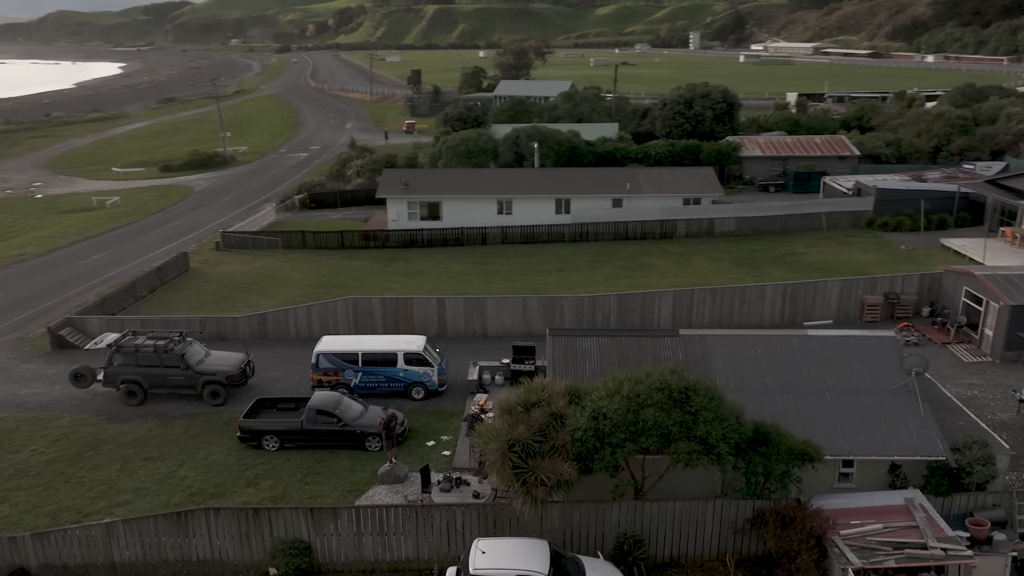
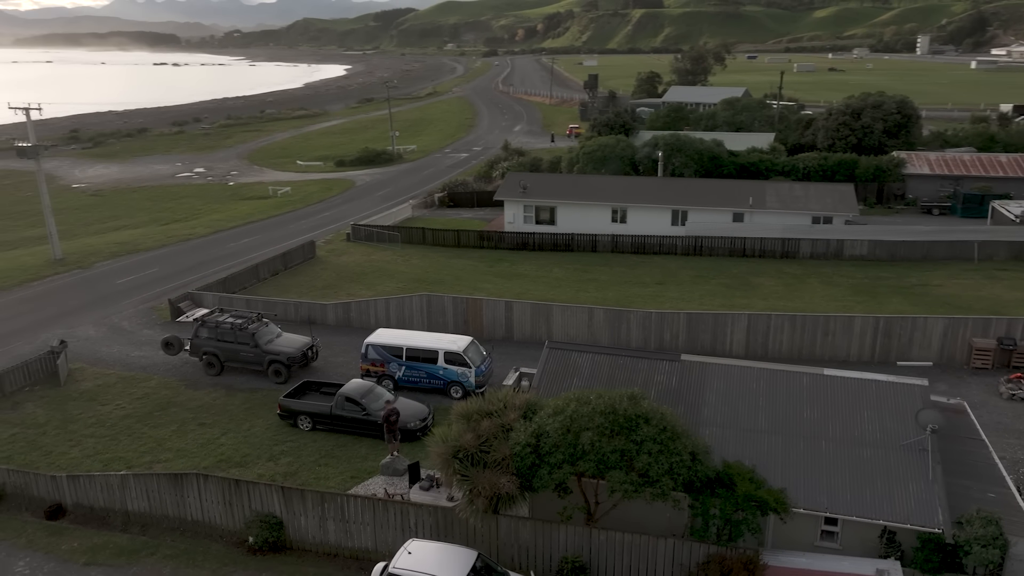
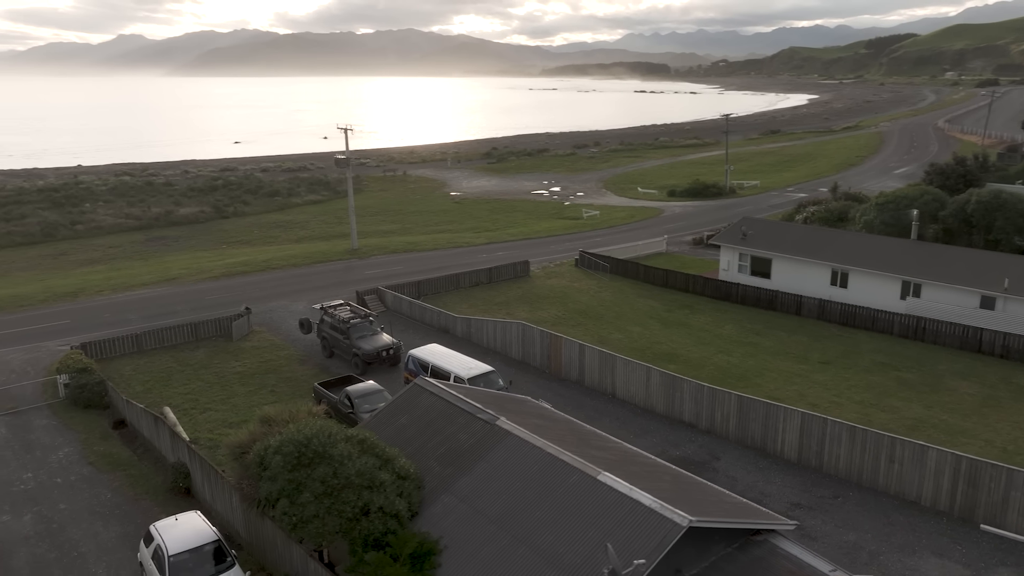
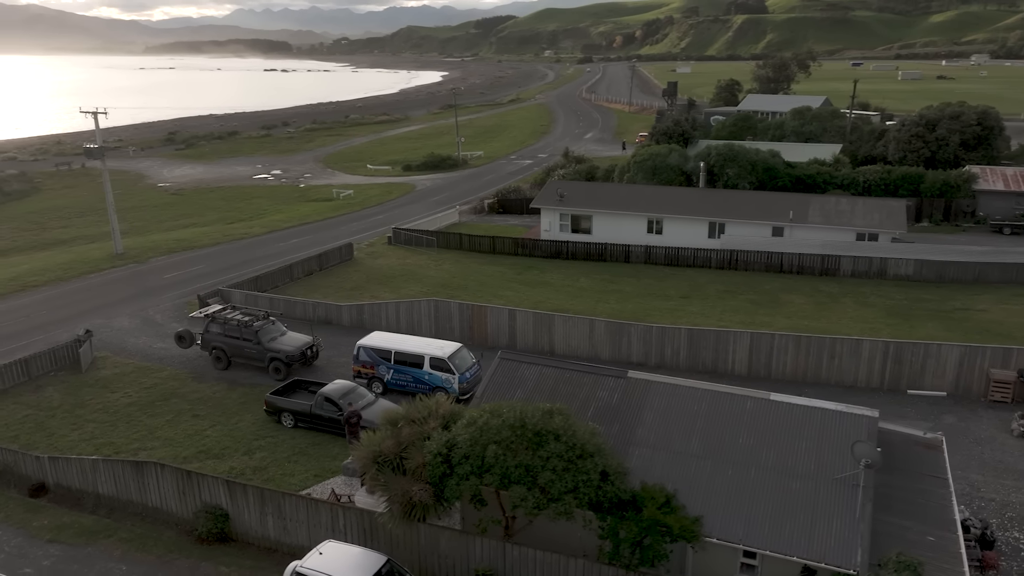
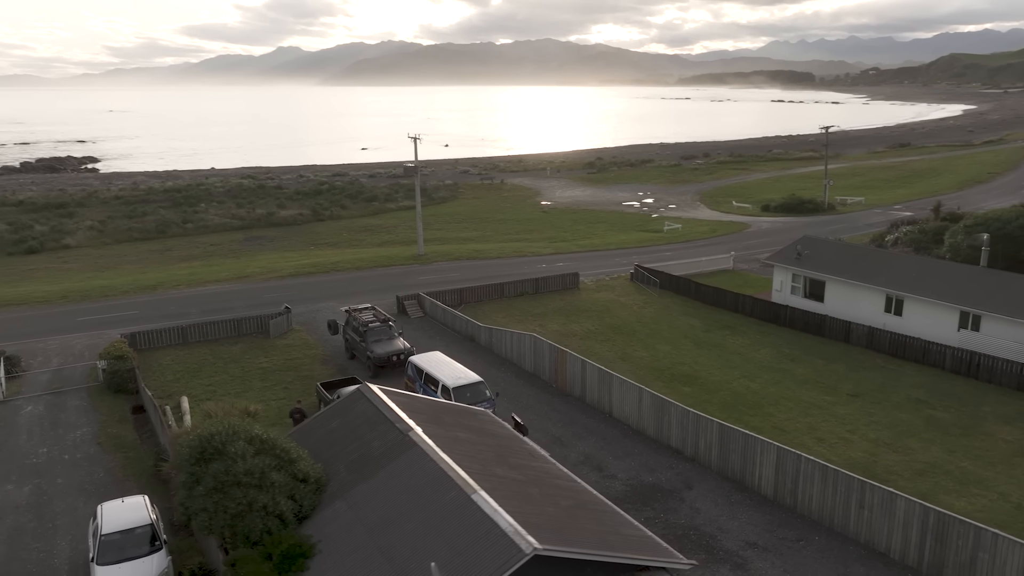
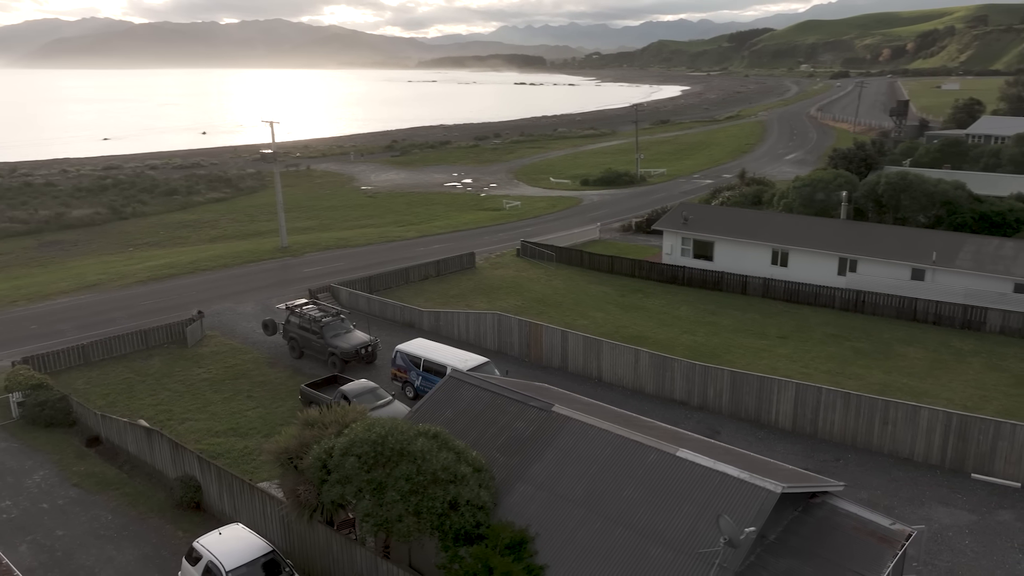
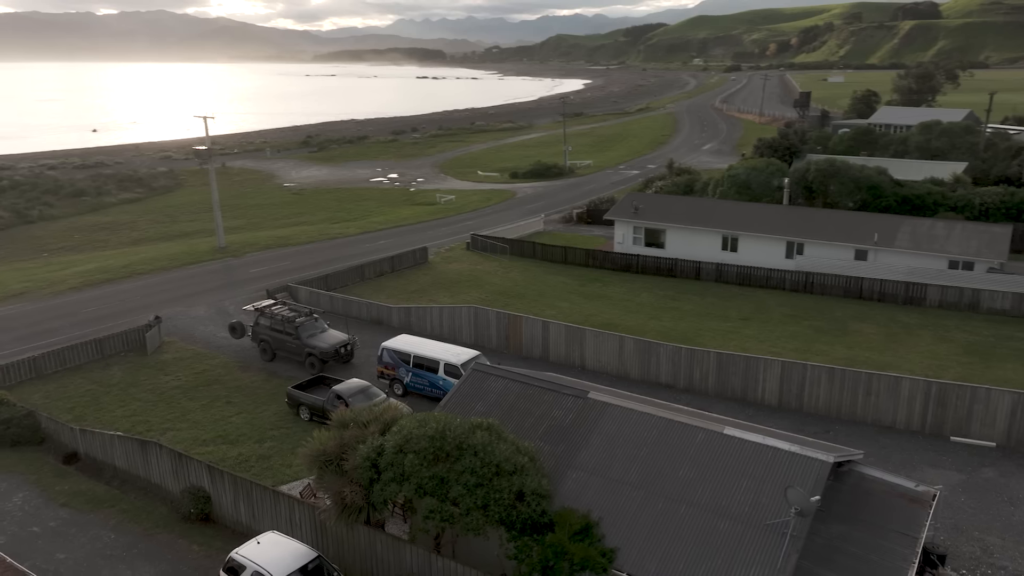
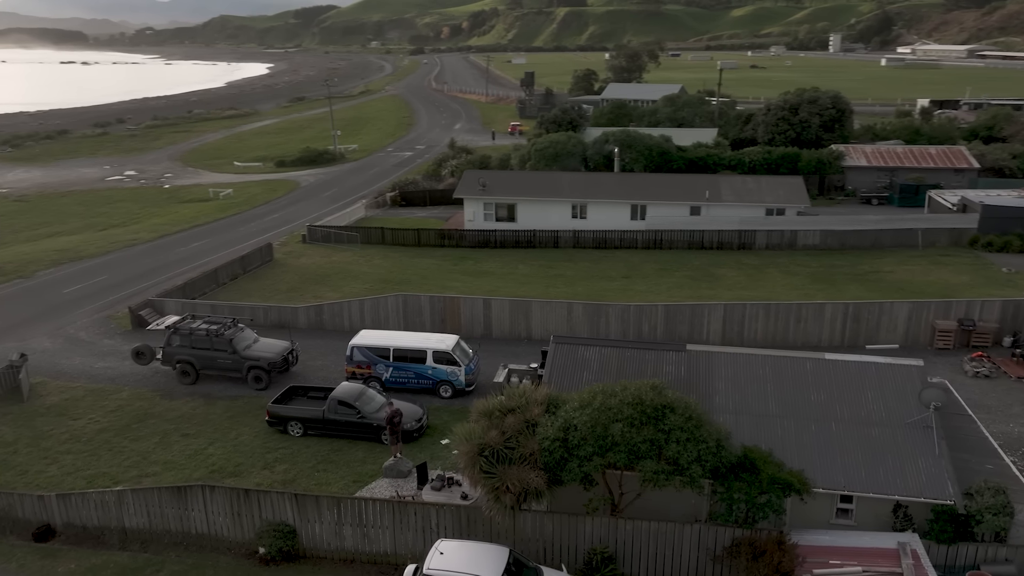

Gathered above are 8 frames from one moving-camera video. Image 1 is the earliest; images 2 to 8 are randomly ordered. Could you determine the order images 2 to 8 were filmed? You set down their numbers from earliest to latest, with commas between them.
8, 2, 4, 7, 6, 3, 5
